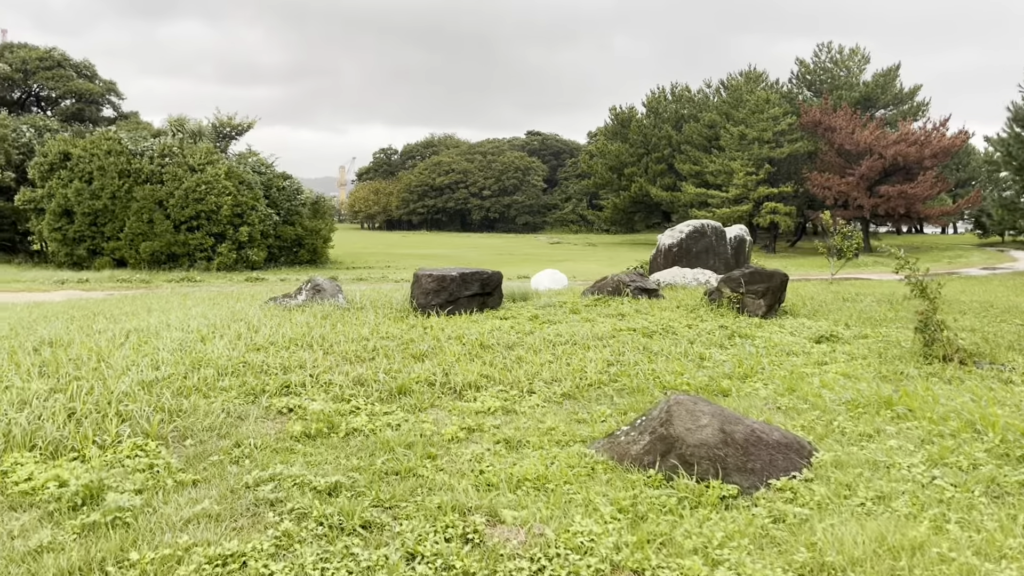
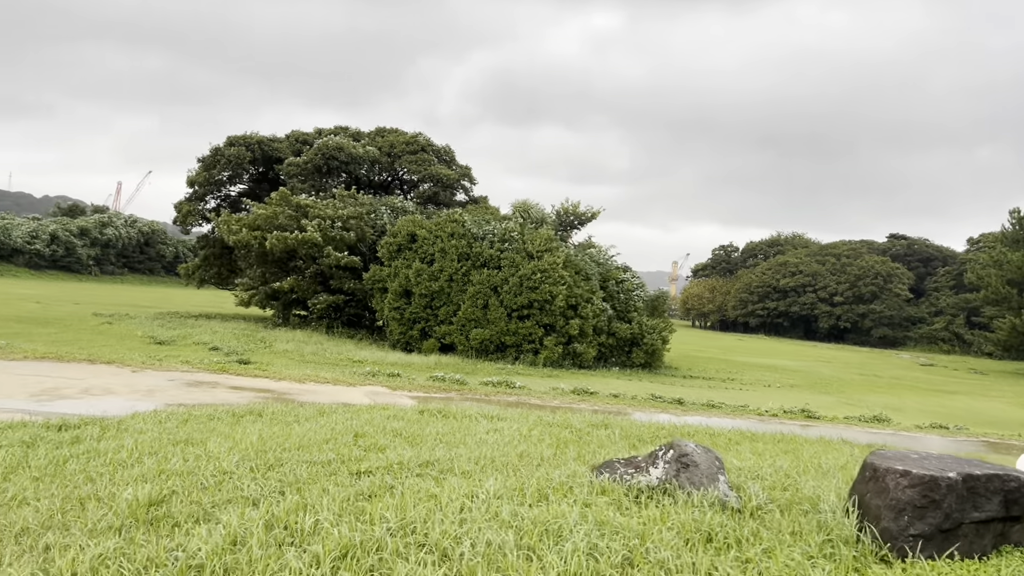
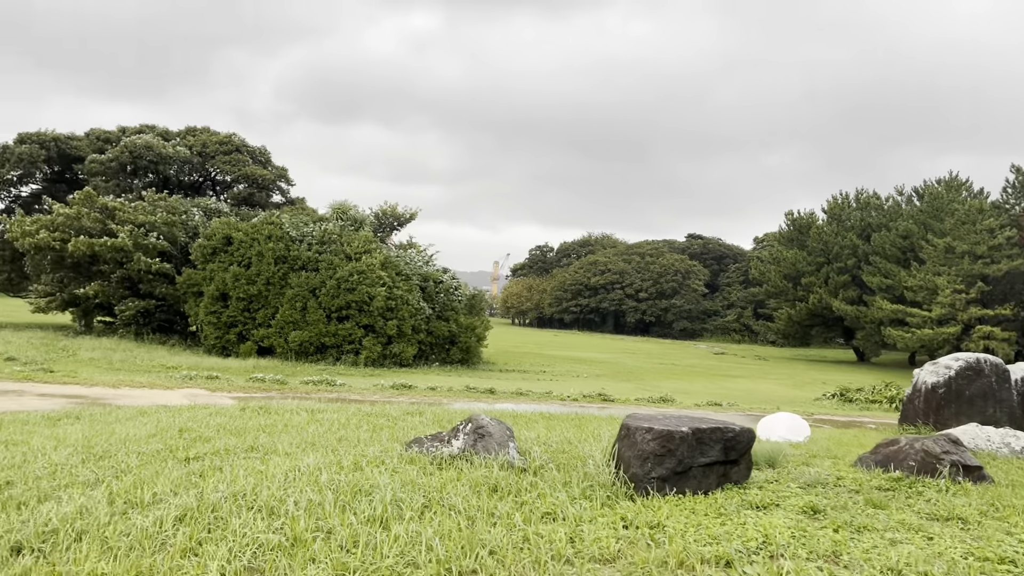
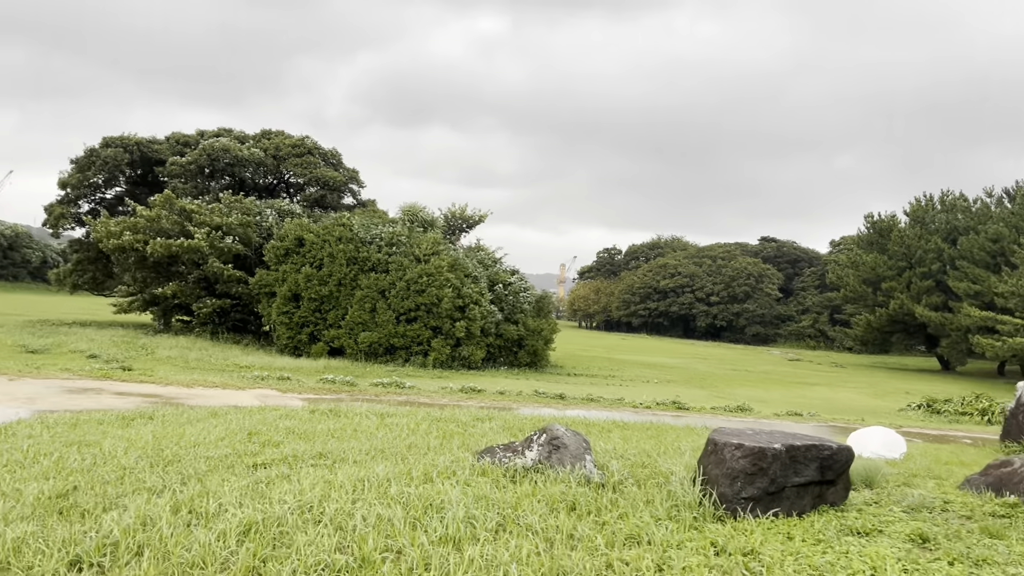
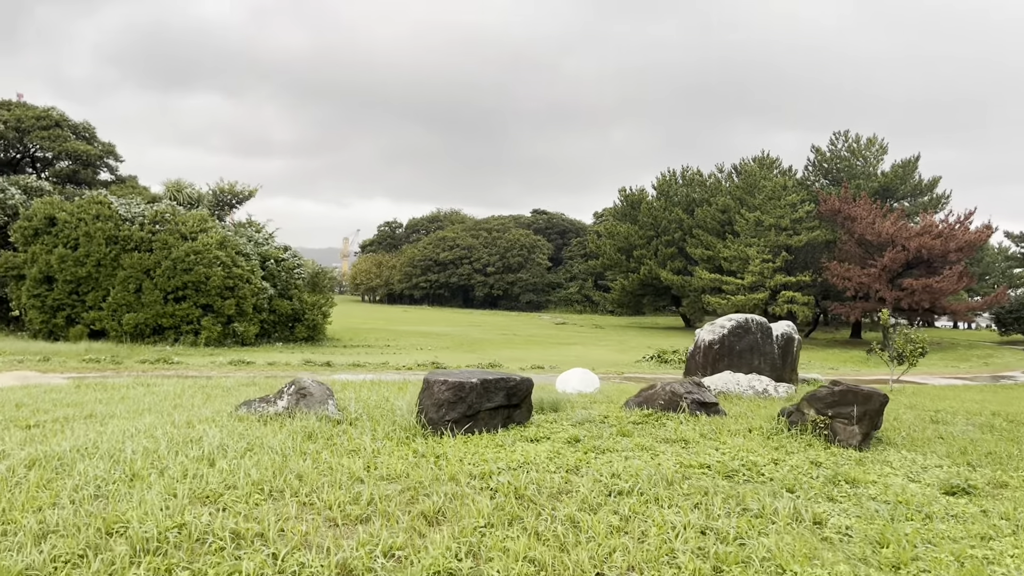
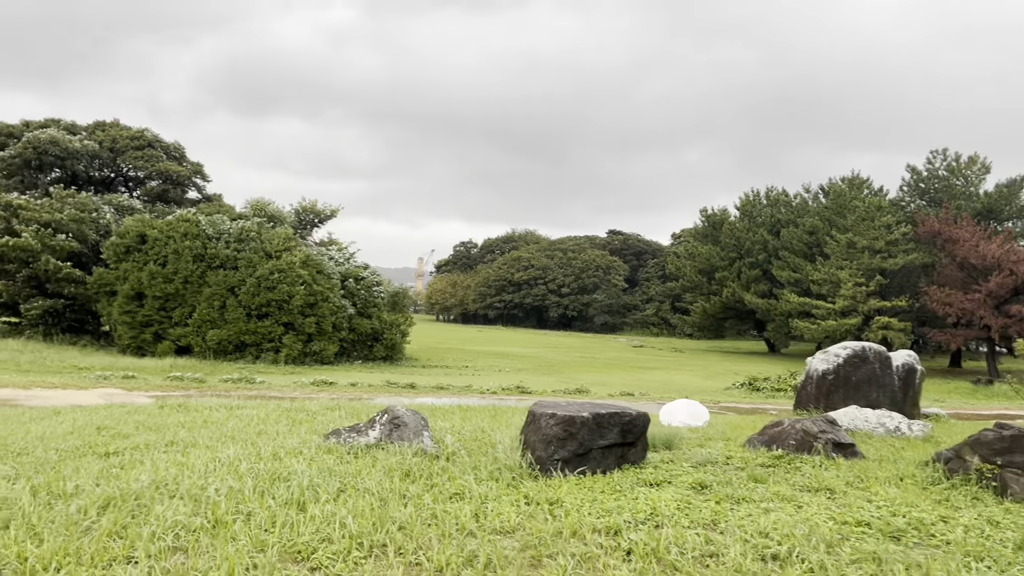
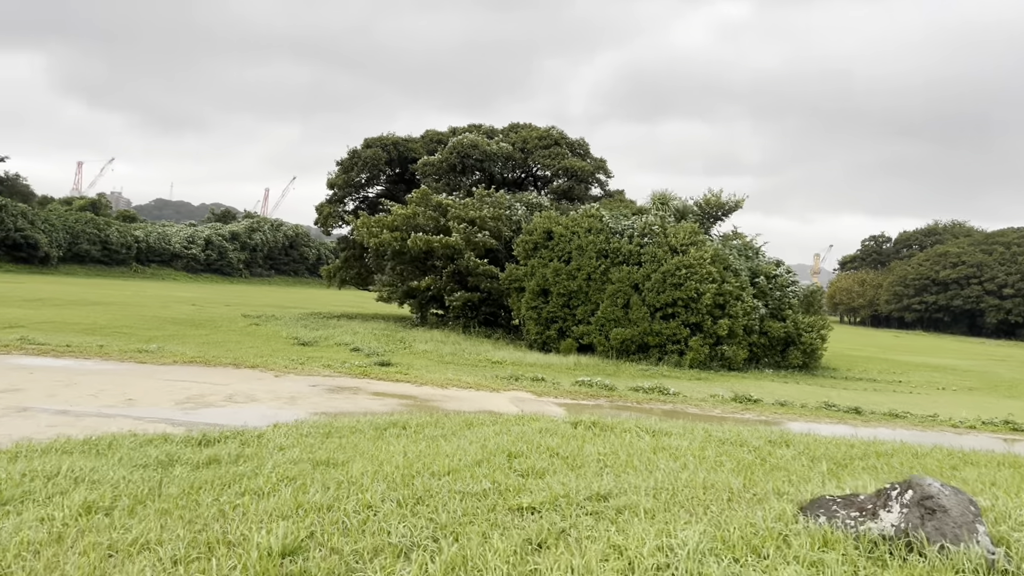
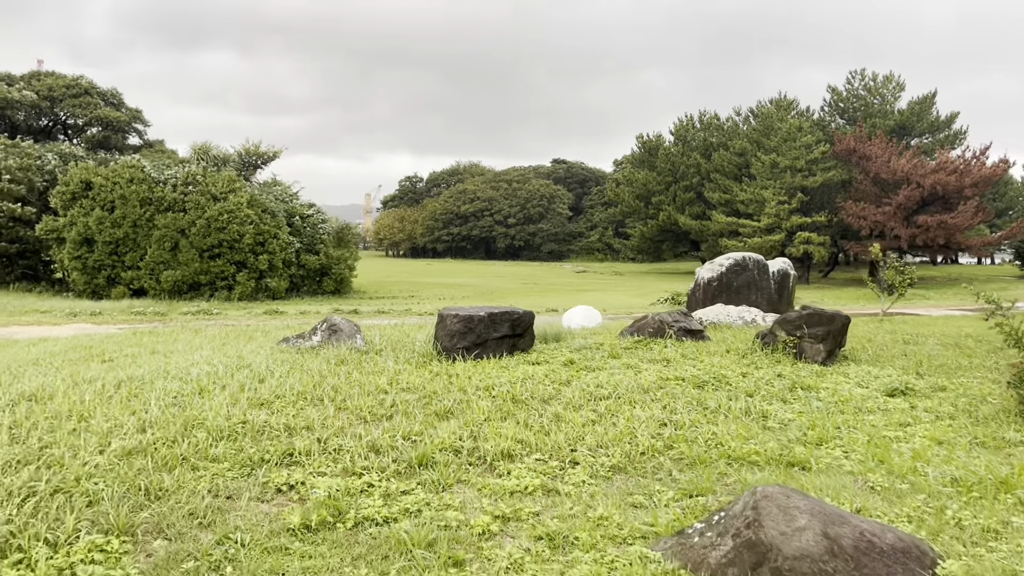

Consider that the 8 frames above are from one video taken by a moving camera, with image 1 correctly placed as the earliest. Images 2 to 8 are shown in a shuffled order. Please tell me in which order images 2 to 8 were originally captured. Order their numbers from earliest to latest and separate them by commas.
8, 5, 6, 3, 4, 2, 7
